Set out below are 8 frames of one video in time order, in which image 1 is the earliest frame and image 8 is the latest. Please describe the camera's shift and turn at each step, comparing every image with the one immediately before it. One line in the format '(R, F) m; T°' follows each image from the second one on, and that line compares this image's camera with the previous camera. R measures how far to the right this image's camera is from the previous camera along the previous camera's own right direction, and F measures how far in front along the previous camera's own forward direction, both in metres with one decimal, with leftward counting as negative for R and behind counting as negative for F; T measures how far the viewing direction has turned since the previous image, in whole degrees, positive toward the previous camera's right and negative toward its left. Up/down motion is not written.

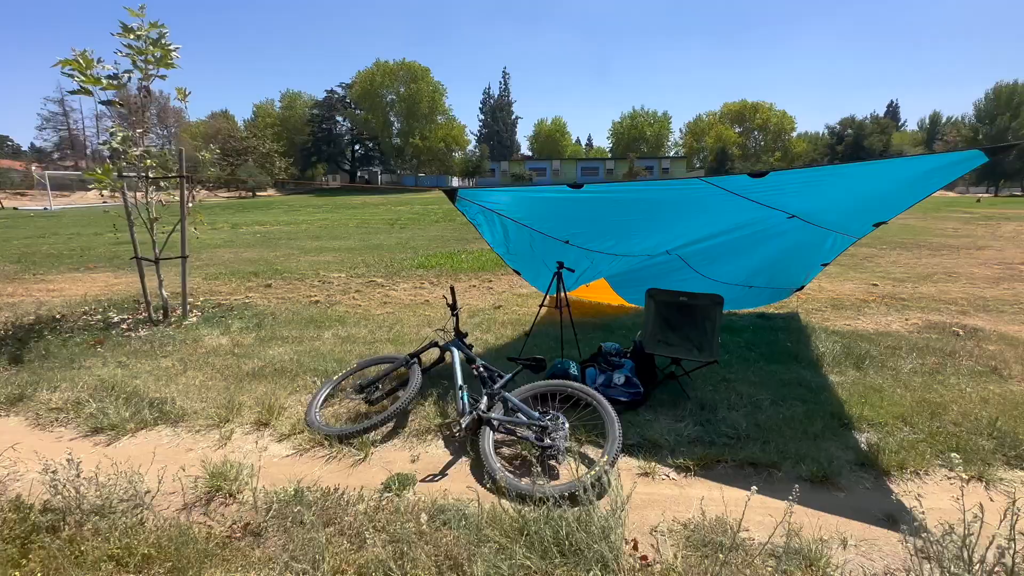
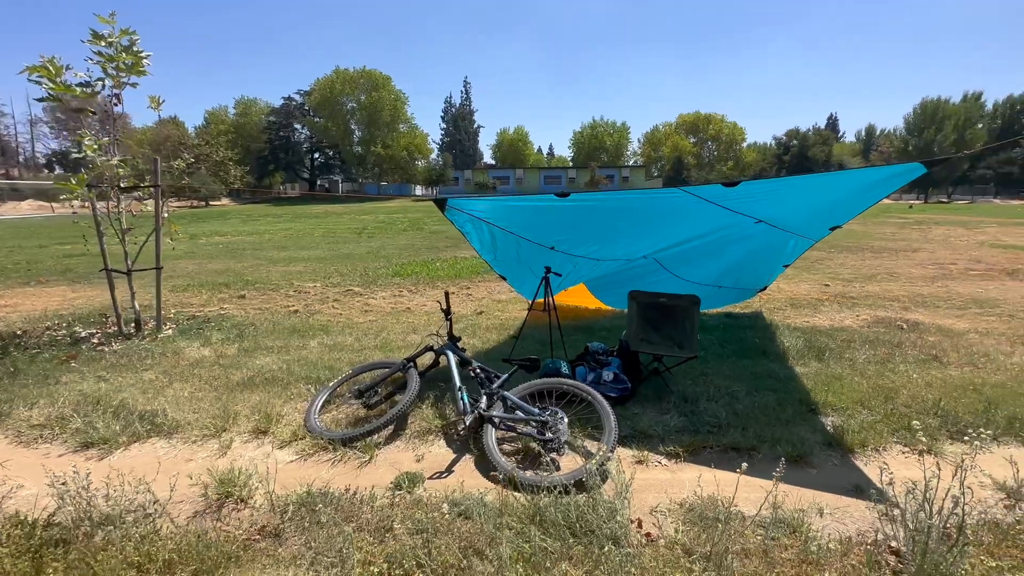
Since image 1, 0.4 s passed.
(-0.2, -0.2) m; +4°
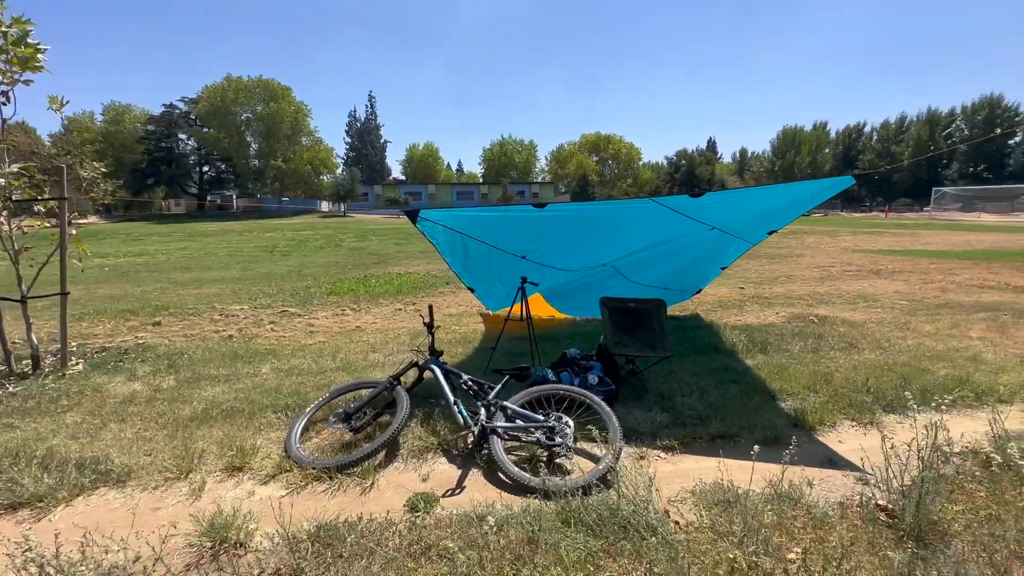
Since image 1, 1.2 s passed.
(-0.6, 0.0) m; +11°
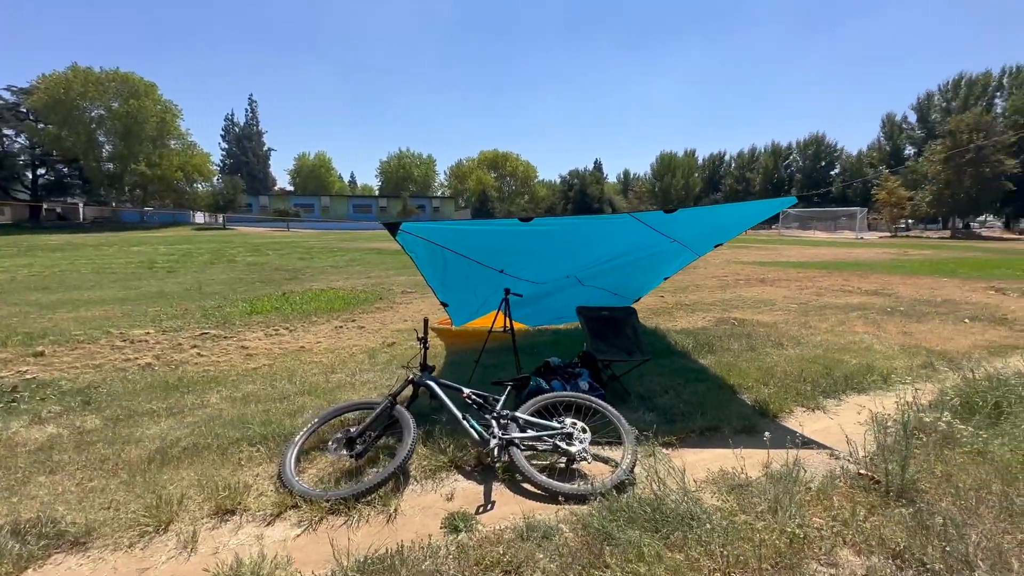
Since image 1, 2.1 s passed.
(-0.8, +0.1) m; +12°
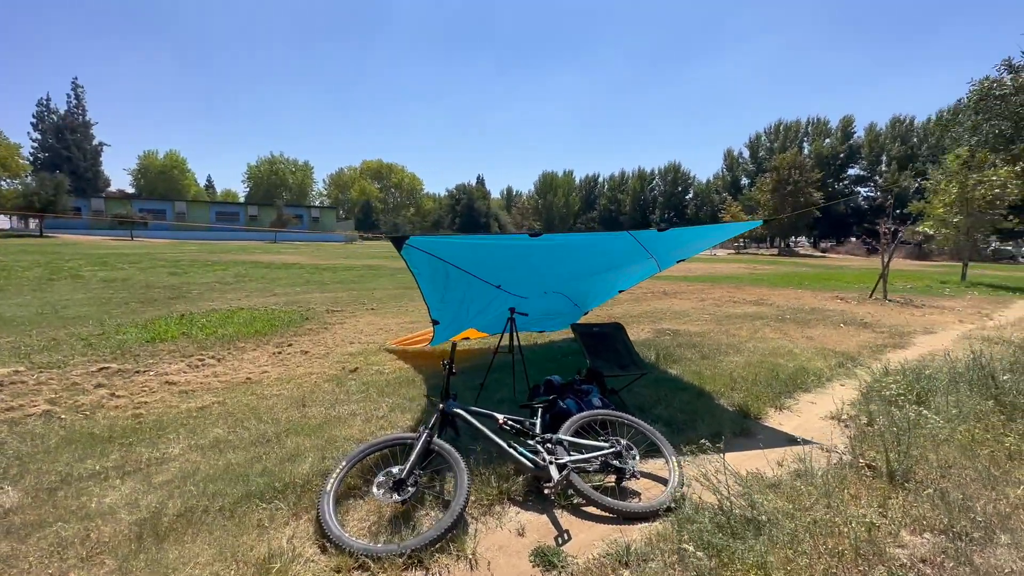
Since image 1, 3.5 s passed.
(-1.2, +0.2) m; +14°
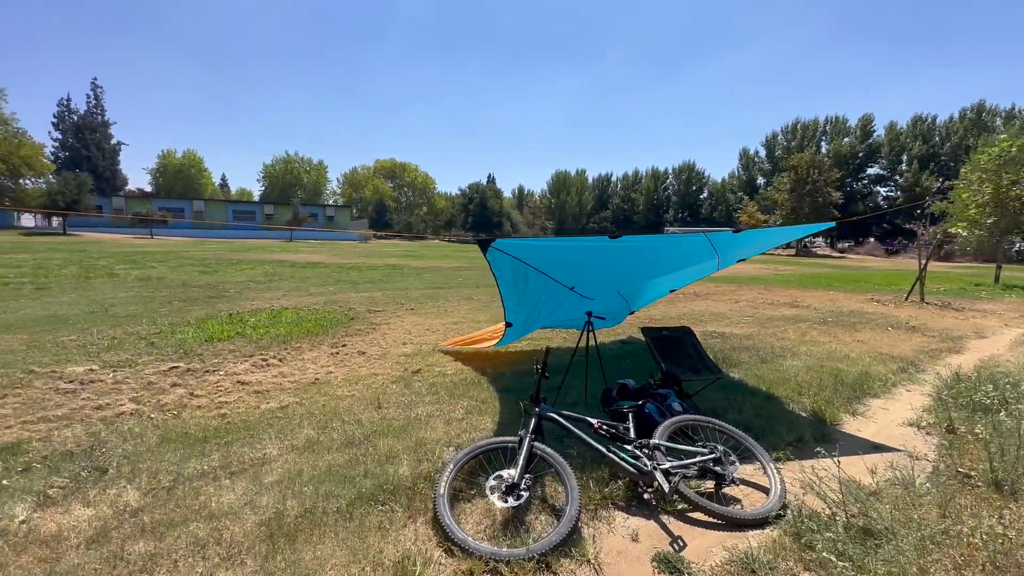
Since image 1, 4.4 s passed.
(-0.7, 0.0) m; -1°
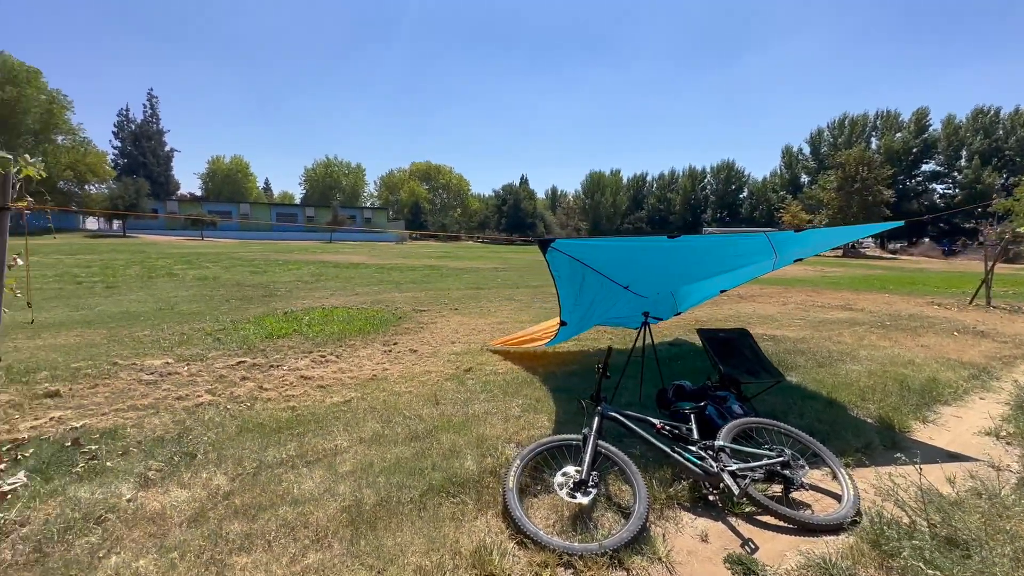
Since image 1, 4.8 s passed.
(-0.2, -0.1) m; -4°
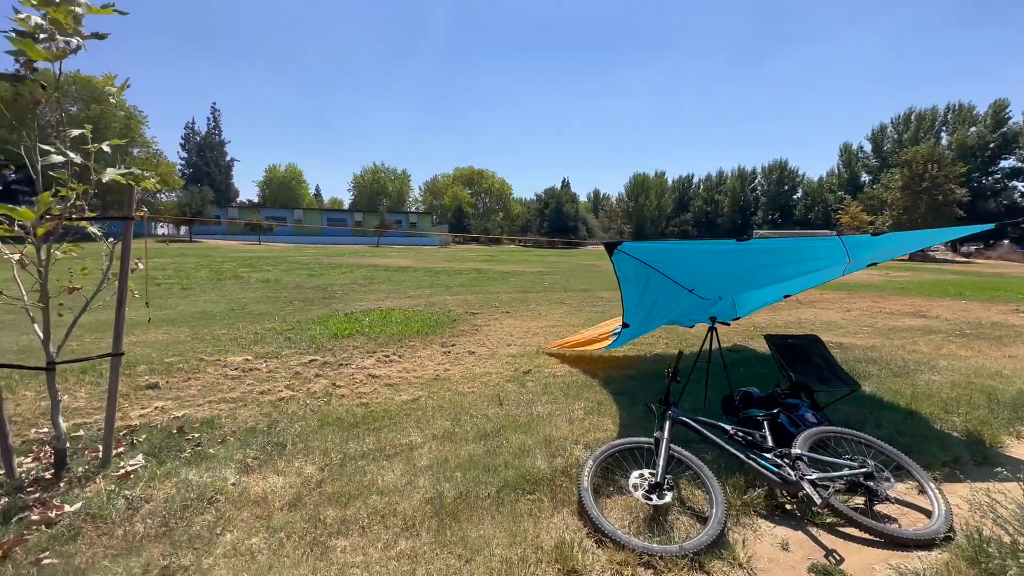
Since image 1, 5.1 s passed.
(-0.2, -0.1) m; -5°
